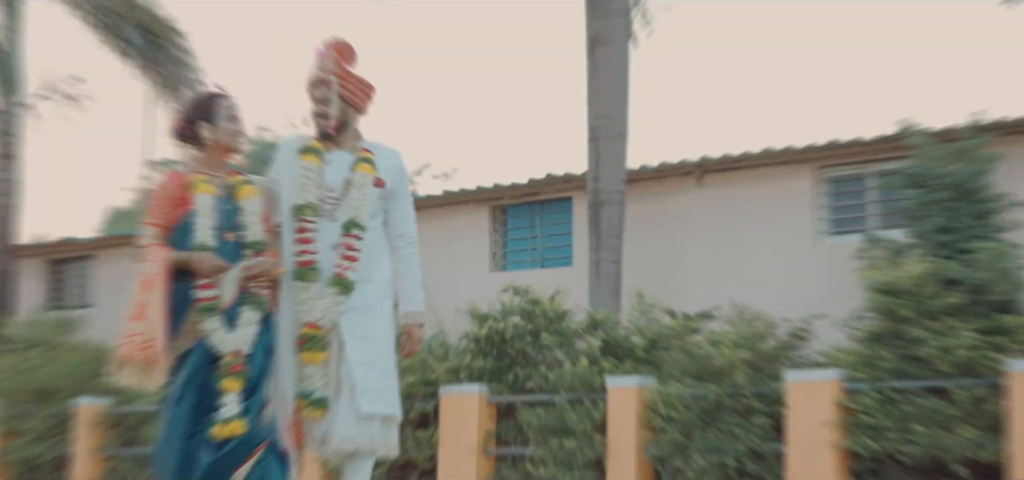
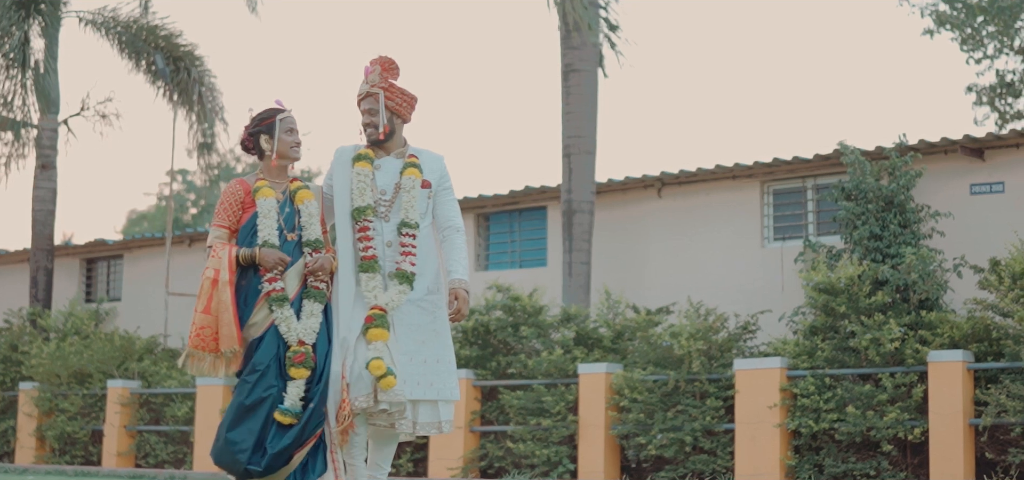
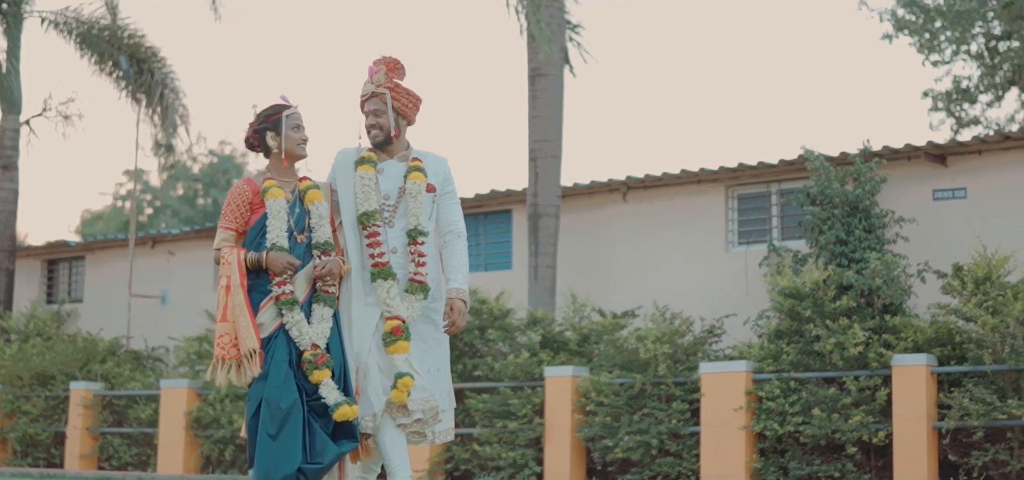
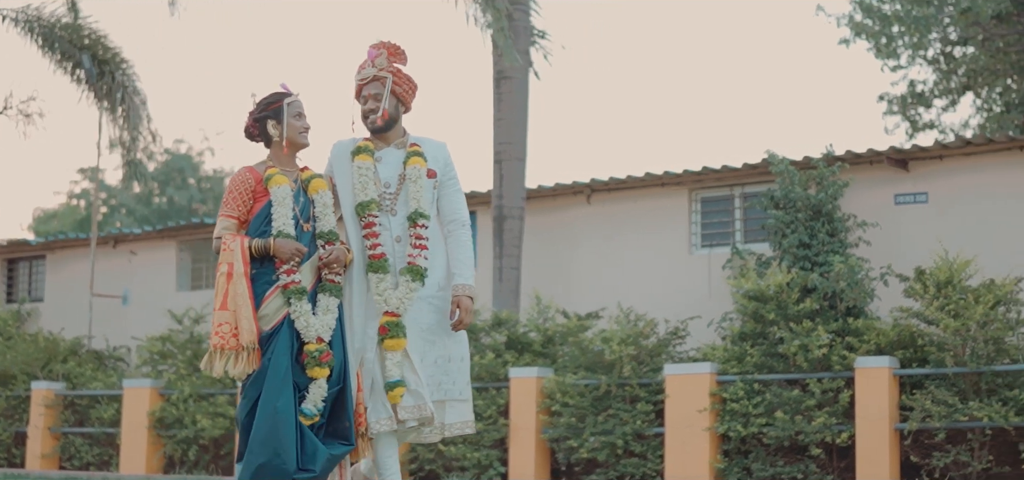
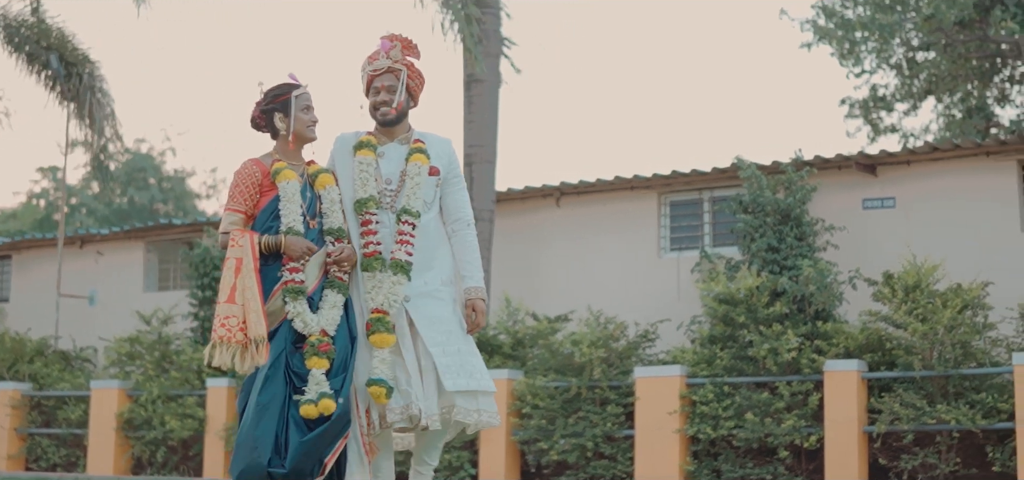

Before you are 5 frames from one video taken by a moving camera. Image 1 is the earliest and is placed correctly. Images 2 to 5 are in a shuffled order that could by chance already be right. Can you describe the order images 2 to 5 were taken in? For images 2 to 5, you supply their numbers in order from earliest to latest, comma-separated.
2, 3, 4, 5
